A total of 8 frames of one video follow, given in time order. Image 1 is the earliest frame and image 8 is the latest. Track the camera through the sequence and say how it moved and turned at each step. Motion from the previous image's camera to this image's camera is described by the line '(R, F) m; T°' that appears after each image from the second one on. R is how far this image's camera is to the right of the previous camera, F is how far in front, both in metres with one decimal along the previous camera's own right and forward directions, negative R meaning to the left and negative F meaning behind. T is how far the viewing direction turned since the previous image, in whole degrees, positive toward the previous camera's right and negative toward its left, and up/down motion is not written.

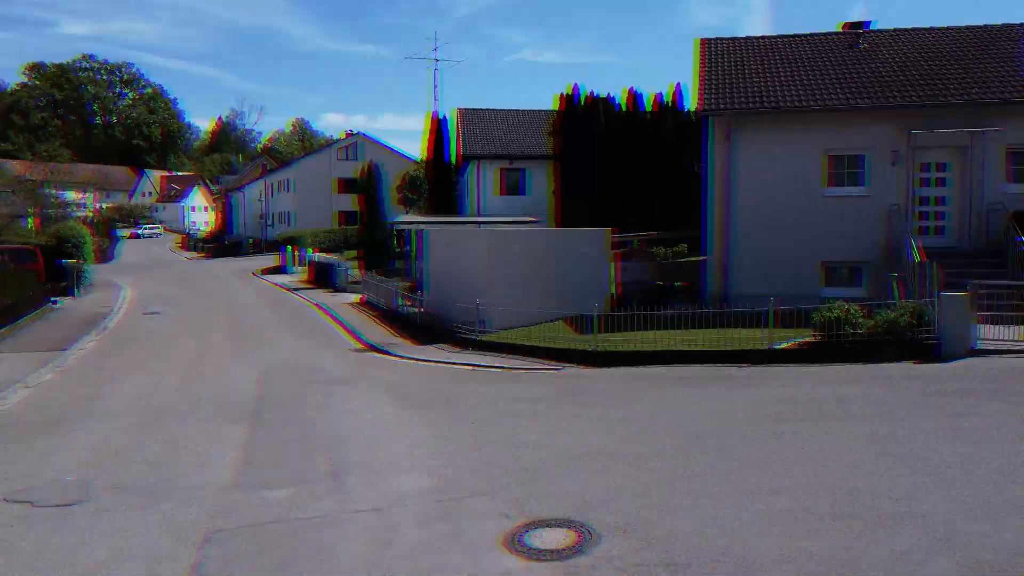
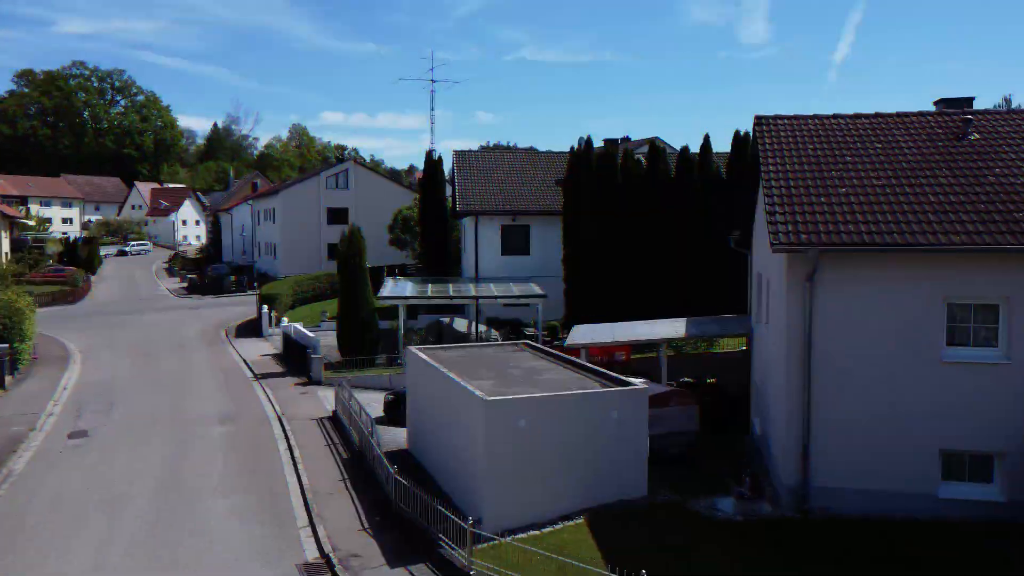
(0.0, +2.1) m; 0°
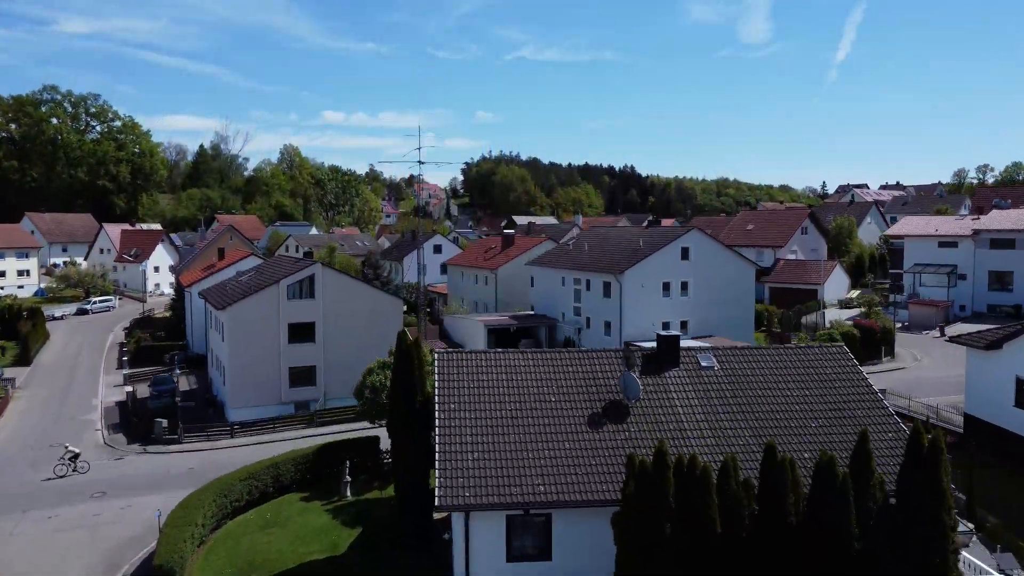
(-0.1, +5.7) m; 0°
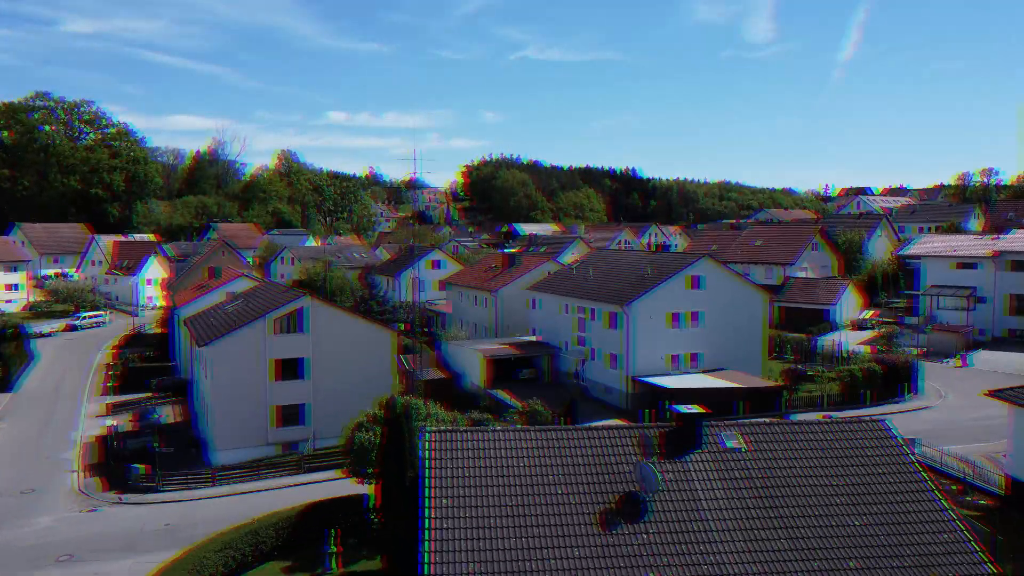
(0.0, +1.3) m; 0°
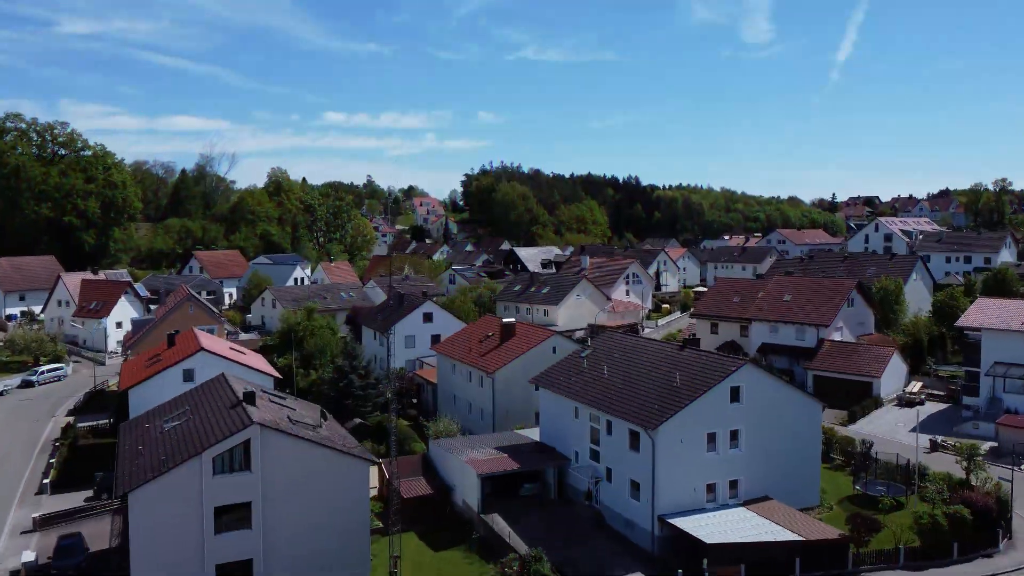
(0.0, +4.5) m; 0°
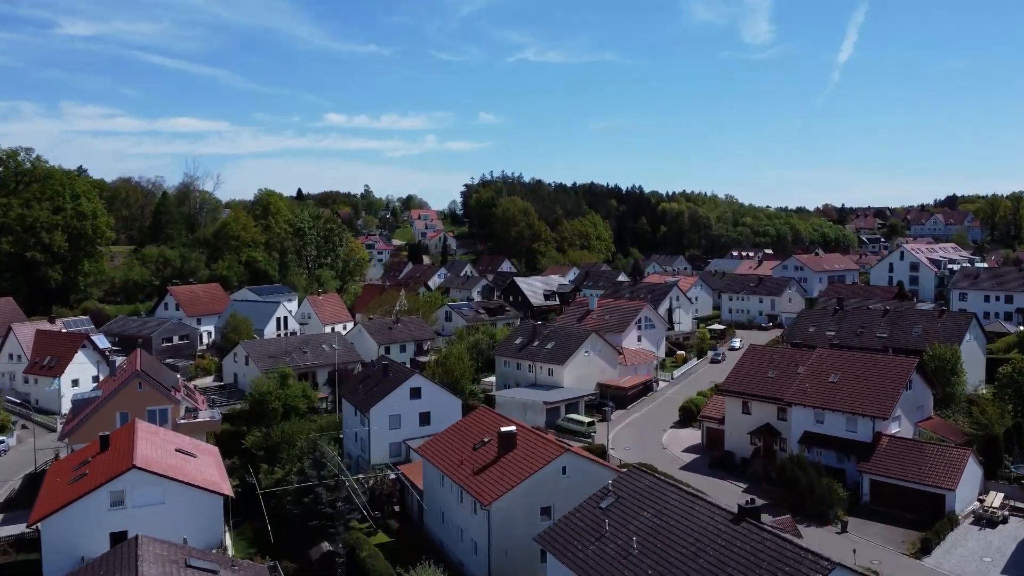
(0.0, +5.5) m; 0°
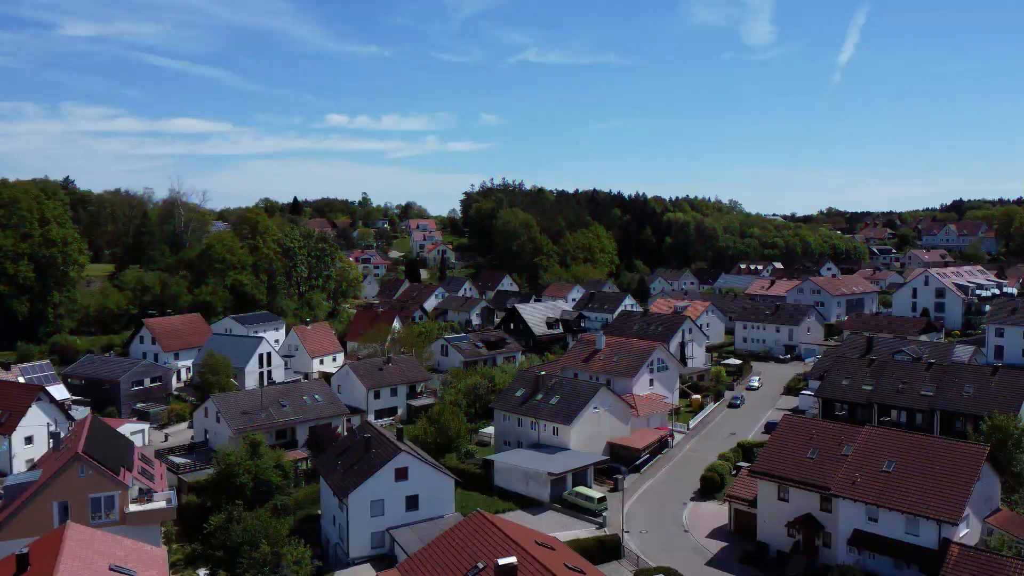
(0.0, +4.8) m; 0°
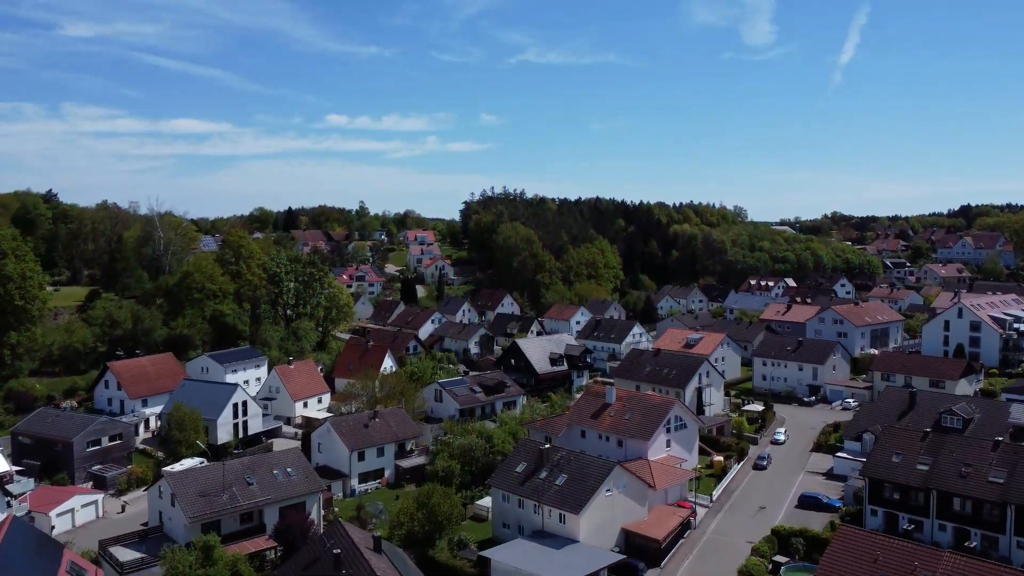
(0.0, +5.7) m; 0°
